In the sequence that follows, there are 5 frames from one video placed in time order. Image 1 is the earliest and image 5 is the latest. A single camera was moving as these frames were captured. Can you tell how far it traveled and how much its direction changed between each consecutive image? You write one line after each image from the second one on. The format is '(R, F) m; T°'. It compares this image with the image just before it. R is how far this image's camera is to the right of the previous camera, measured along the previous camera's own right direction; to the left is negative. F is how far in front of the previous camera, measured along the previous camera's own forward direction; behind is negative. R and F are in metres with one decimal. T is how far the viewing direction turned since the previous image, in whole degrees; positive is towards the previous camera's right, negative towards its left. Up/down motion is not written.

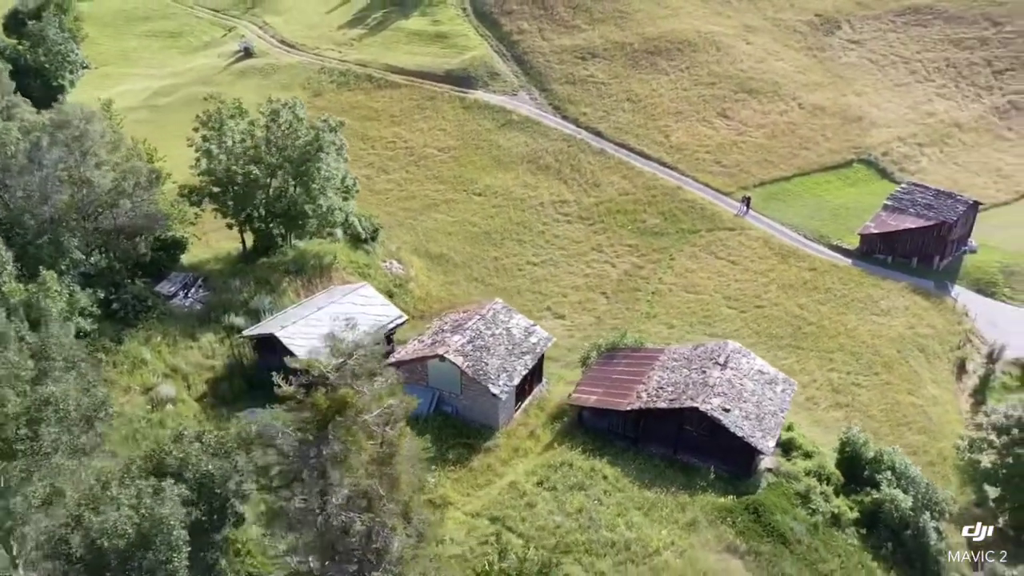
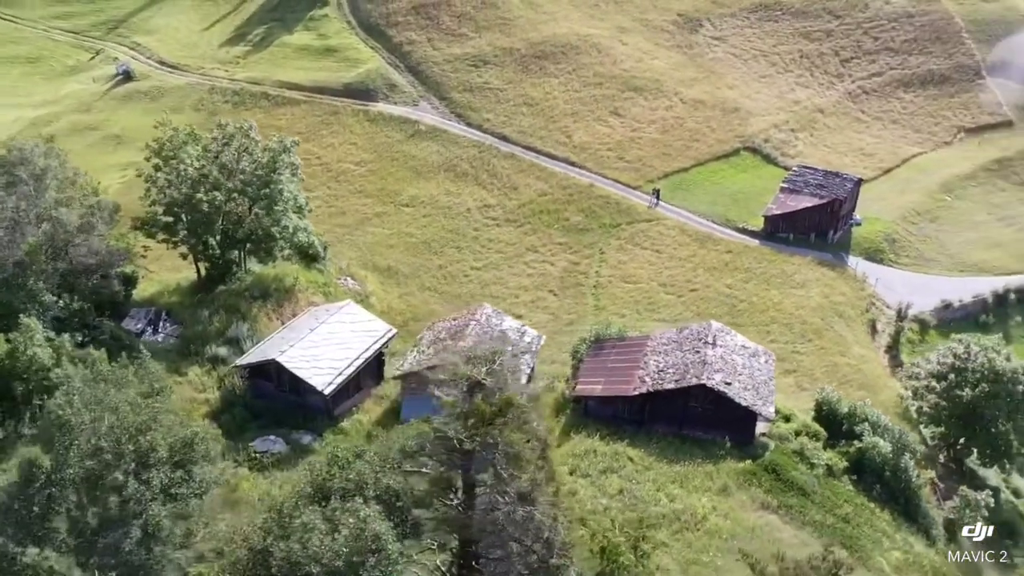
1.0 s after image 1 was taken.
(-7.5, -1.1) m; +10°
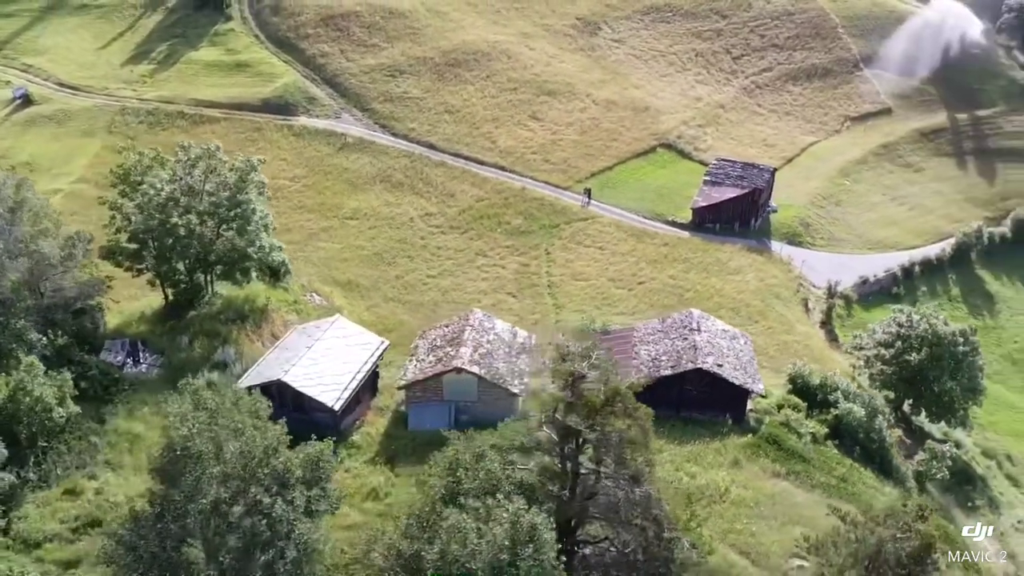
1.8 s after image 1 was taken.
(-6.0, -1.0) m; +8°
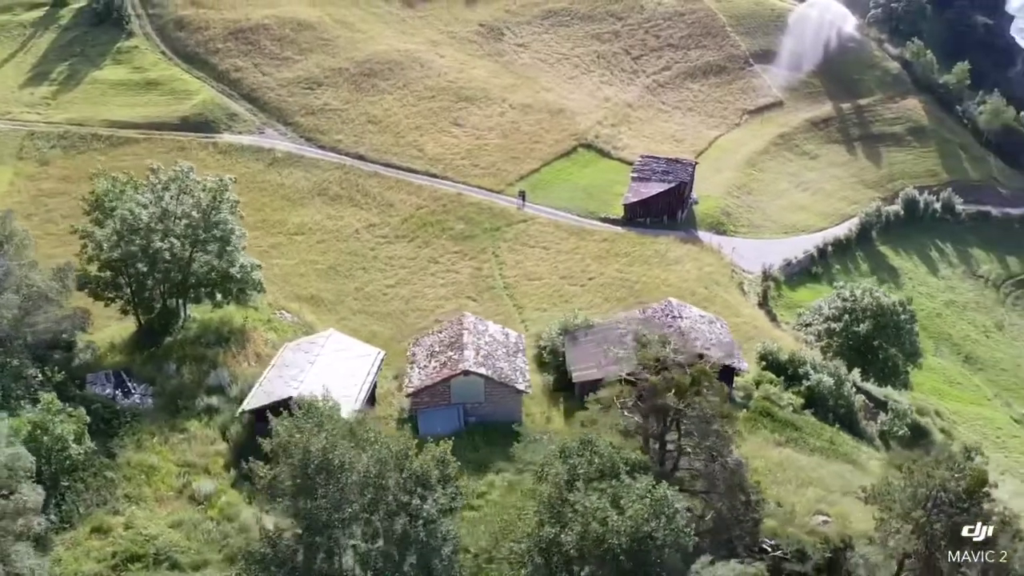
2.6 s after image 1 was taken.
(-6.2, -1.1) m; +8°
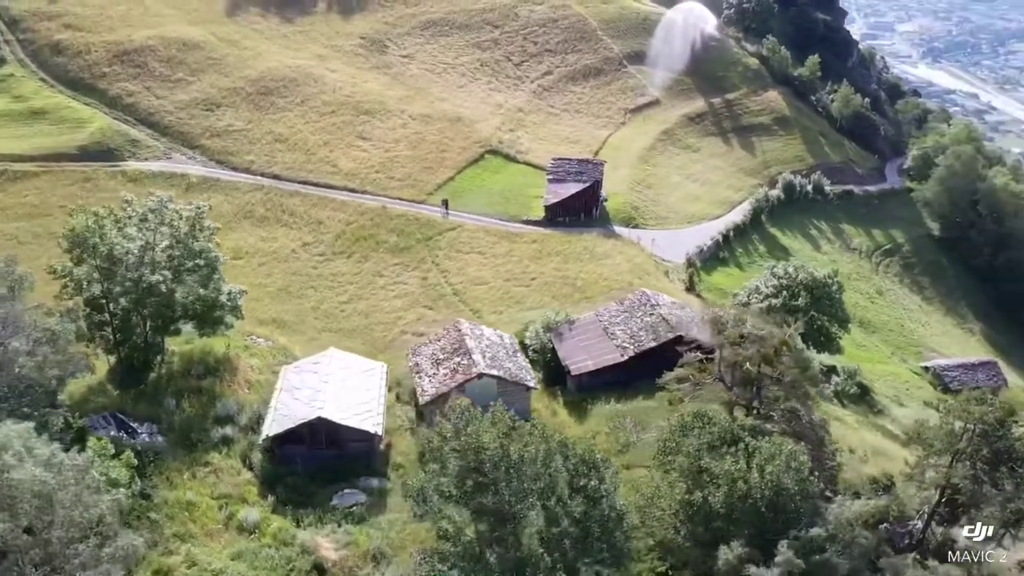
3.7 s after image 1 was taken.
(-8.4, -1.4) m; +10°
